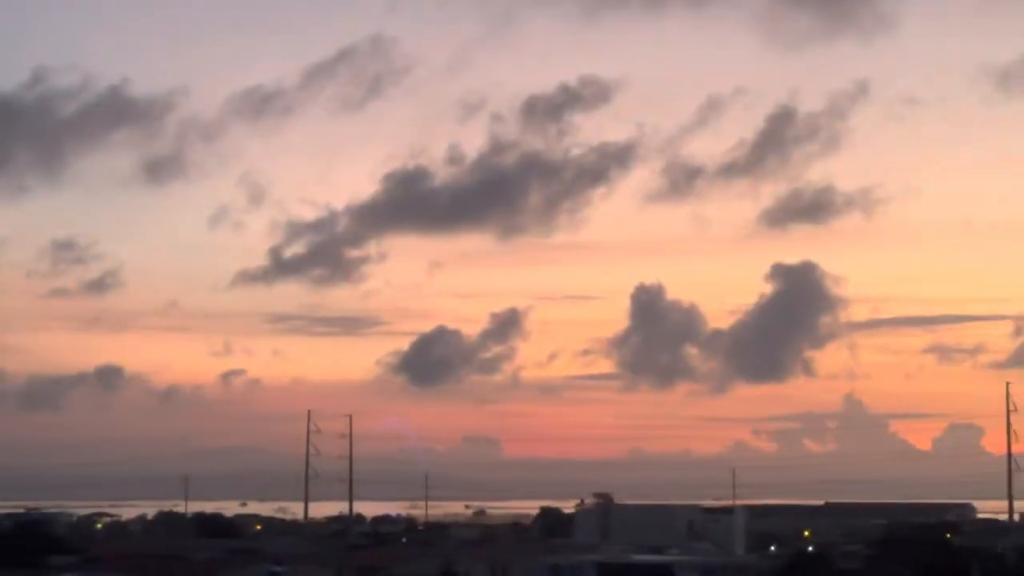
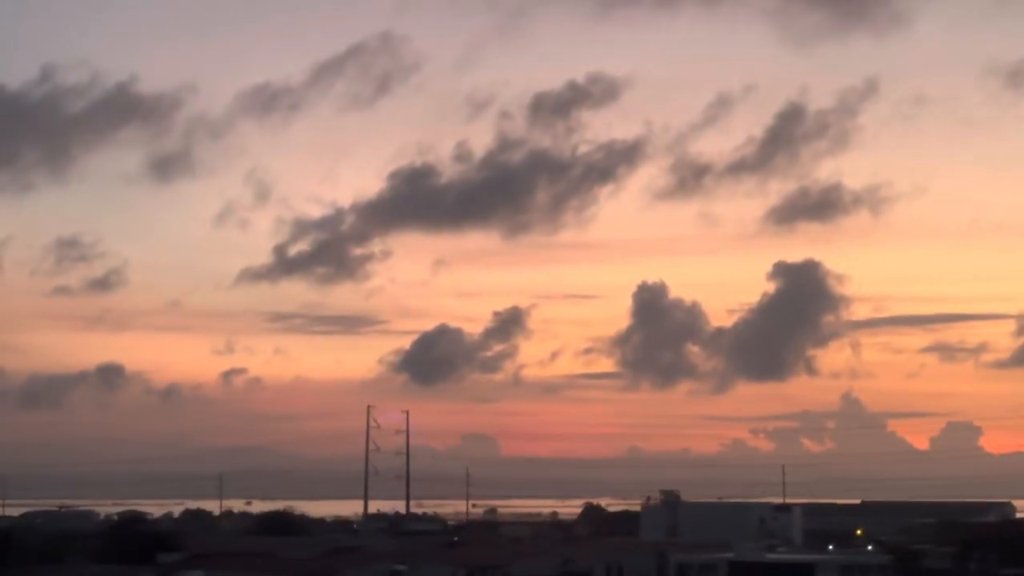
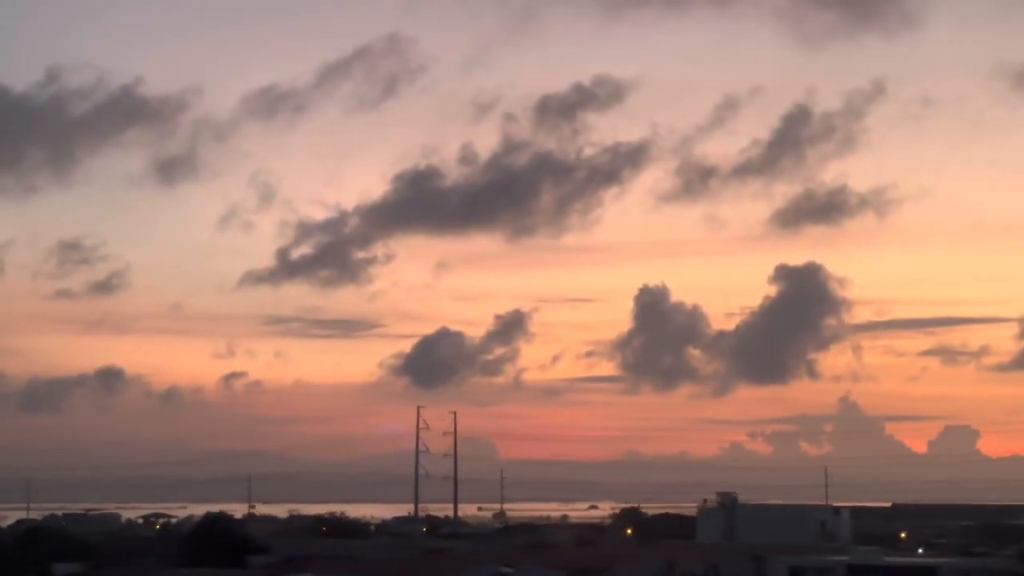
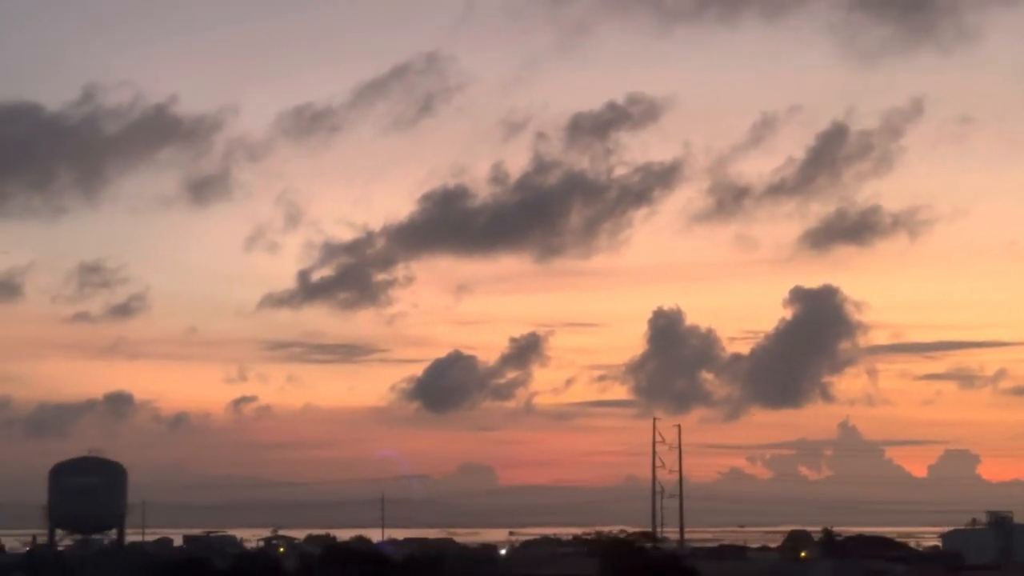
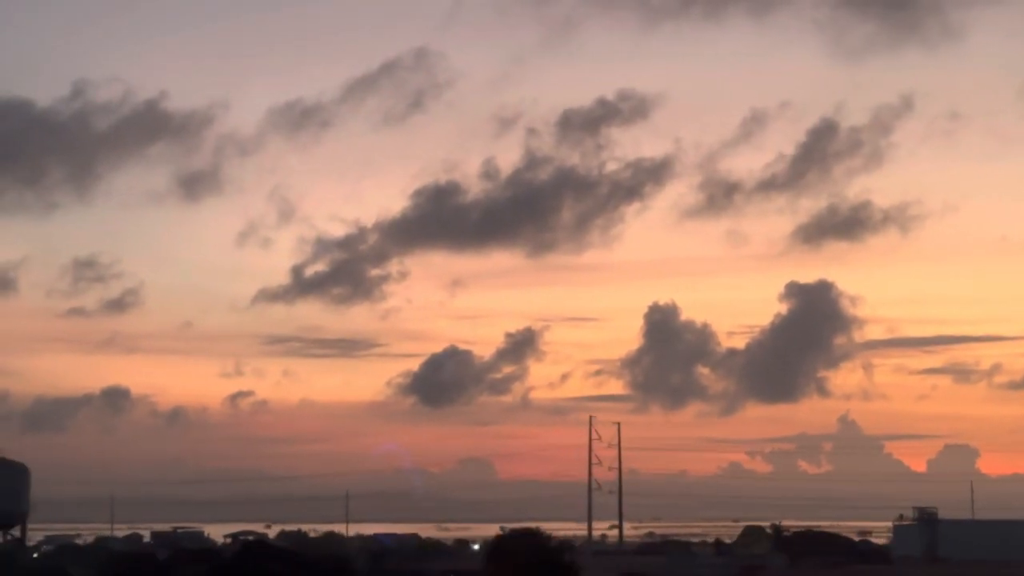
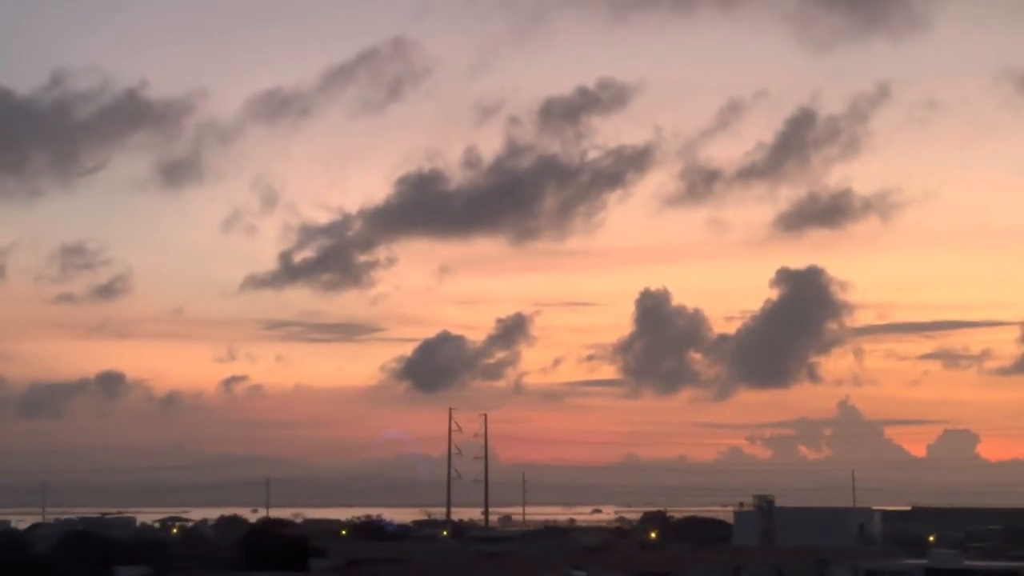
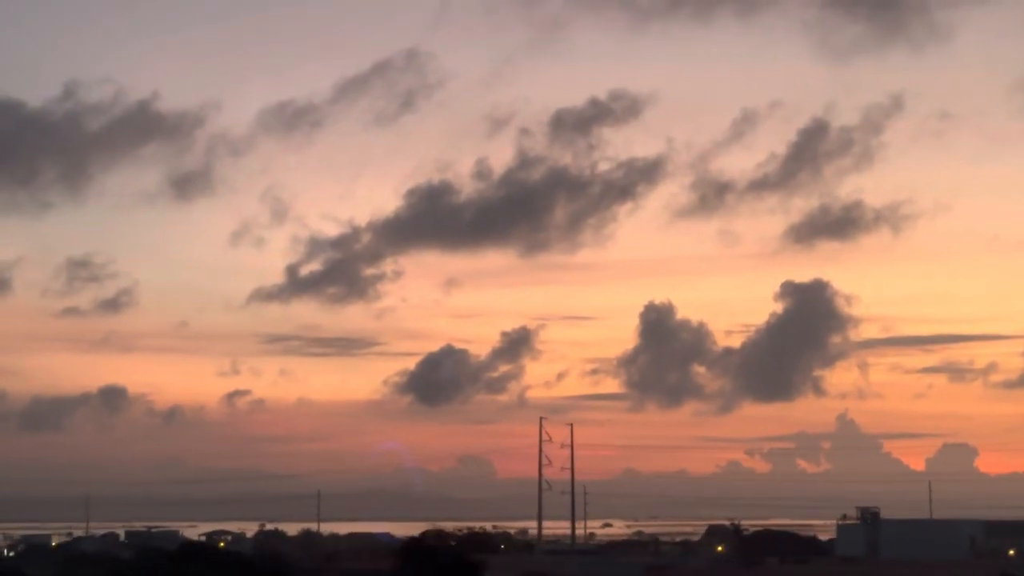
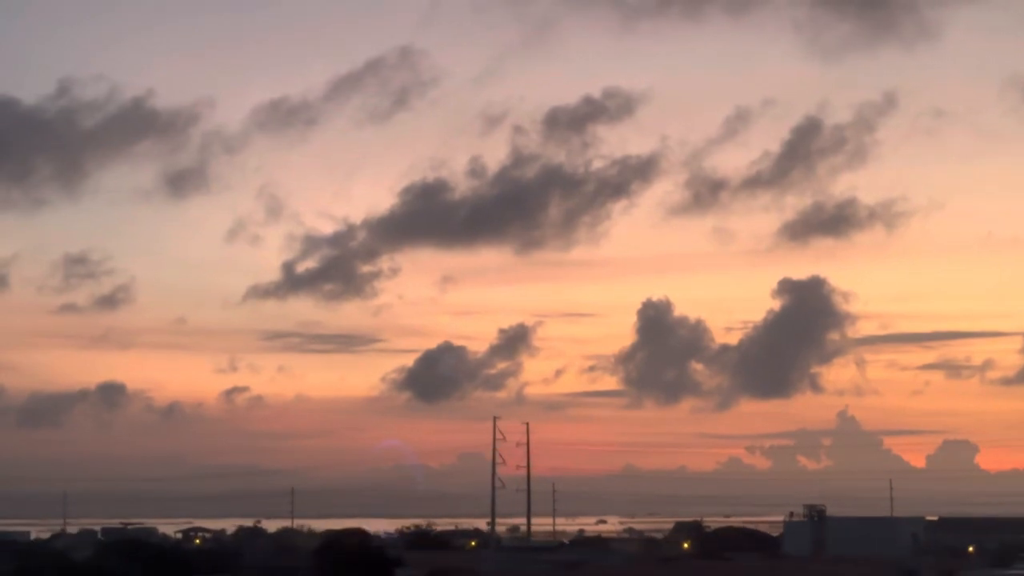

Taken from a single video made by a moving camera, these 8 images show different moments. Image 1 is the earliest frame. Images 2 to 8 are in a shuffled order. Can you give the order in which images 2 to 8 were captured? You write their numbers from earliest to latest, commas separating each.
2, 3, 6, 8, 7, 5, 4
